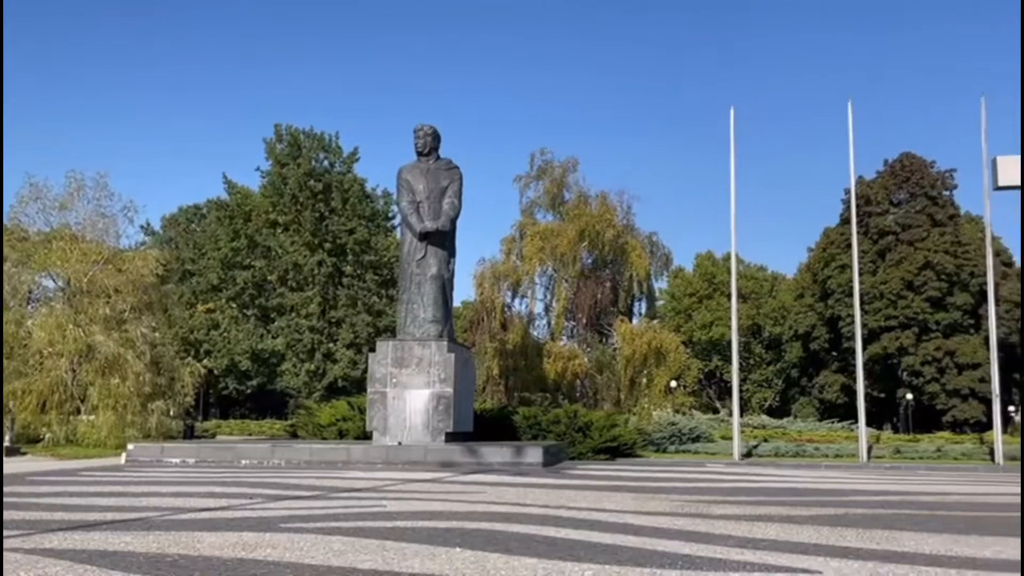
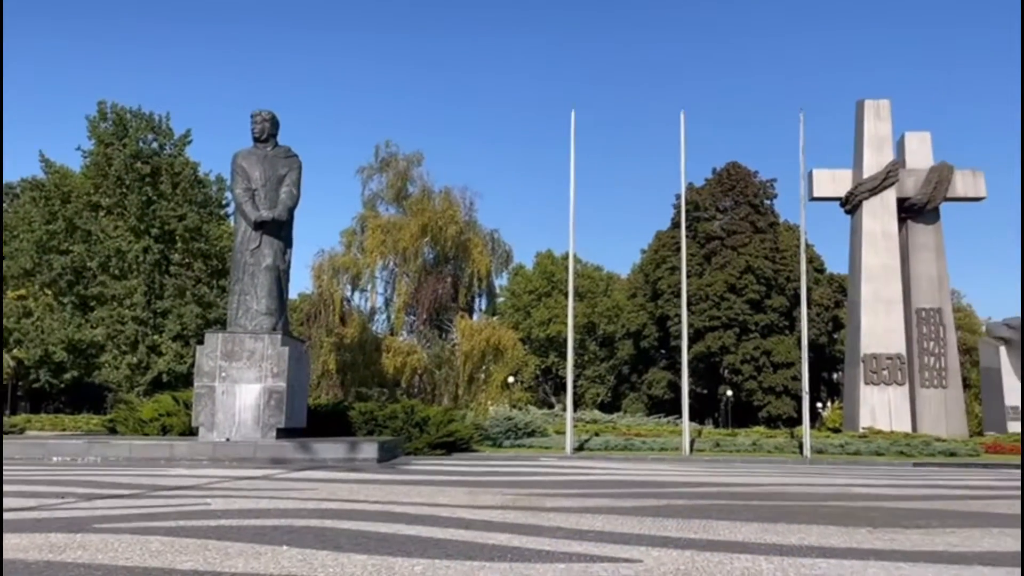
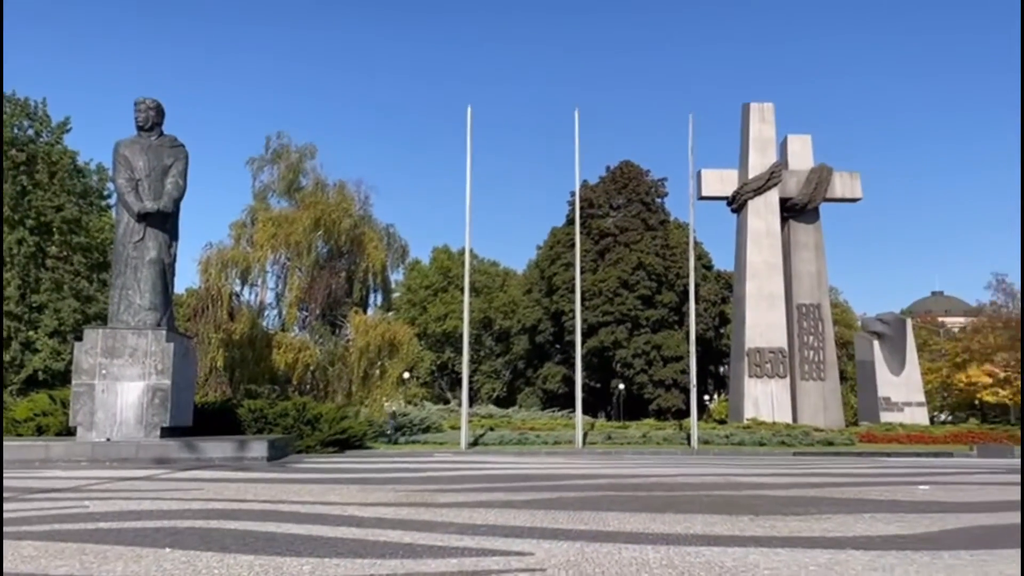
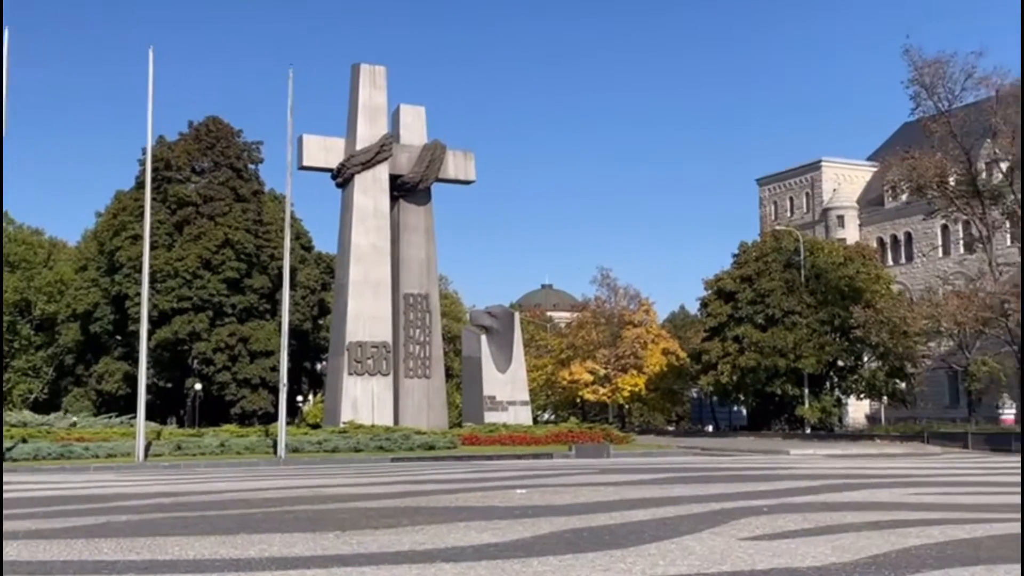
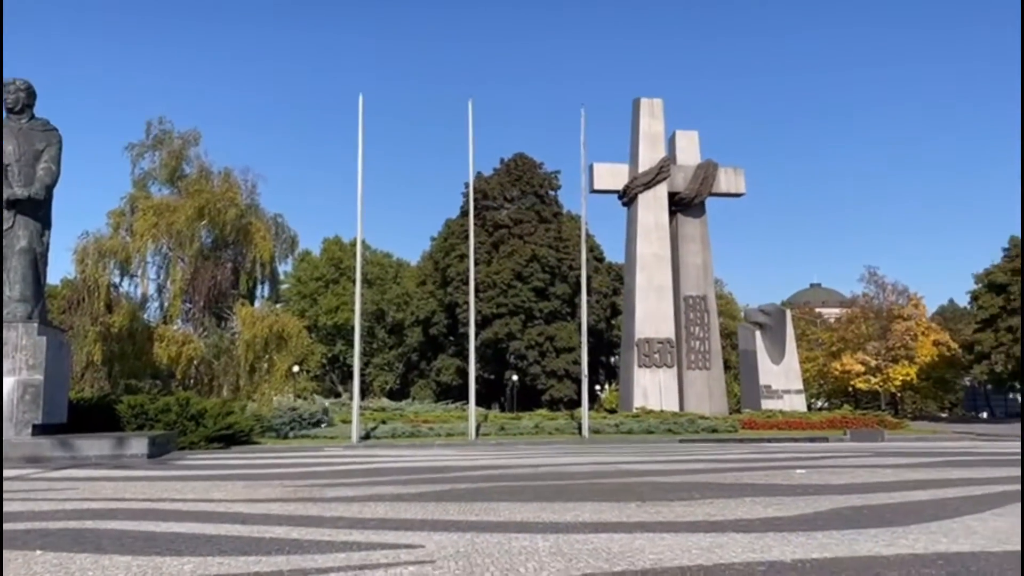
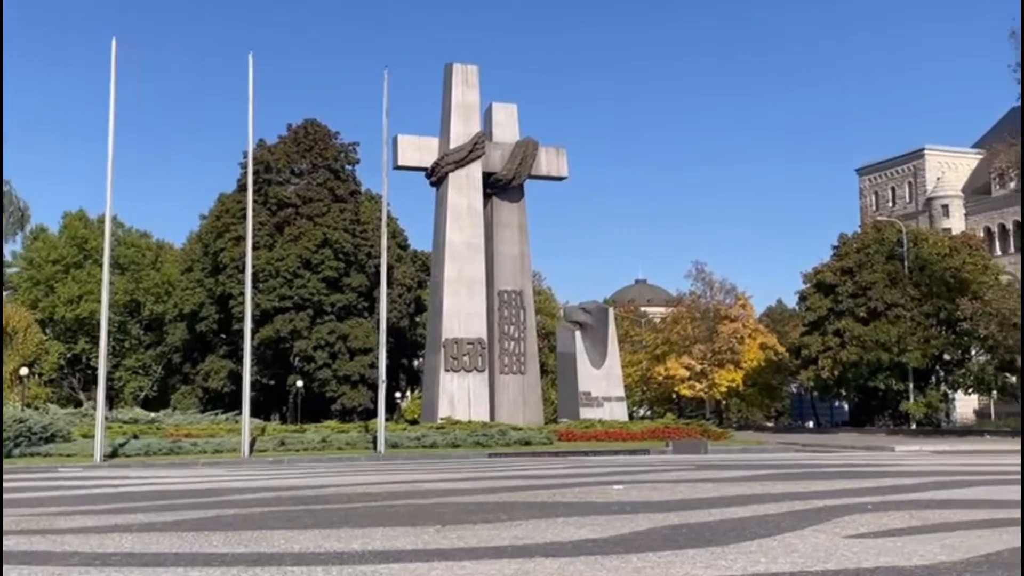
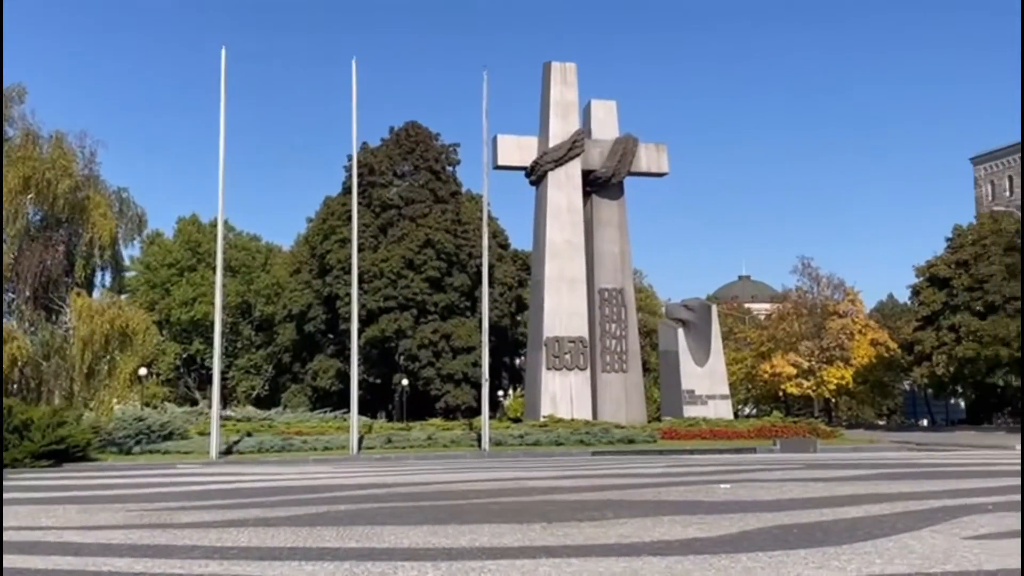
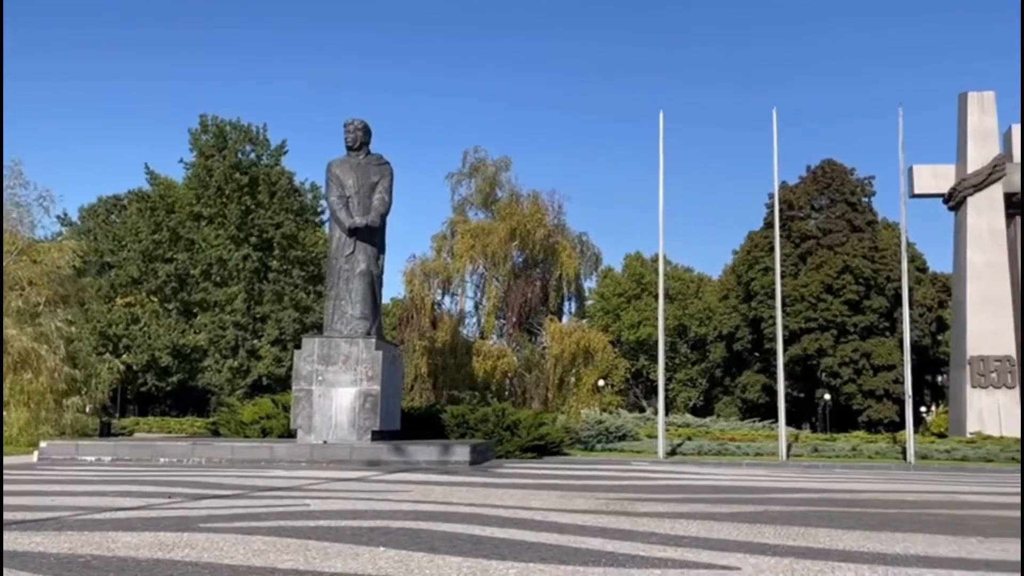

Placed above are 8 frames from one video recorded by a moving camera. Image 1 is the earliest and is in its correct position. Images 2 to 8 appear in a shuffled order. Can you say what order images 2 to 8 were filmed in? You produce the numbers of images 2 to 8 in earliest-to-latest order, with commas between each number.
8, 2, 3, 5, 7, 6, 4
